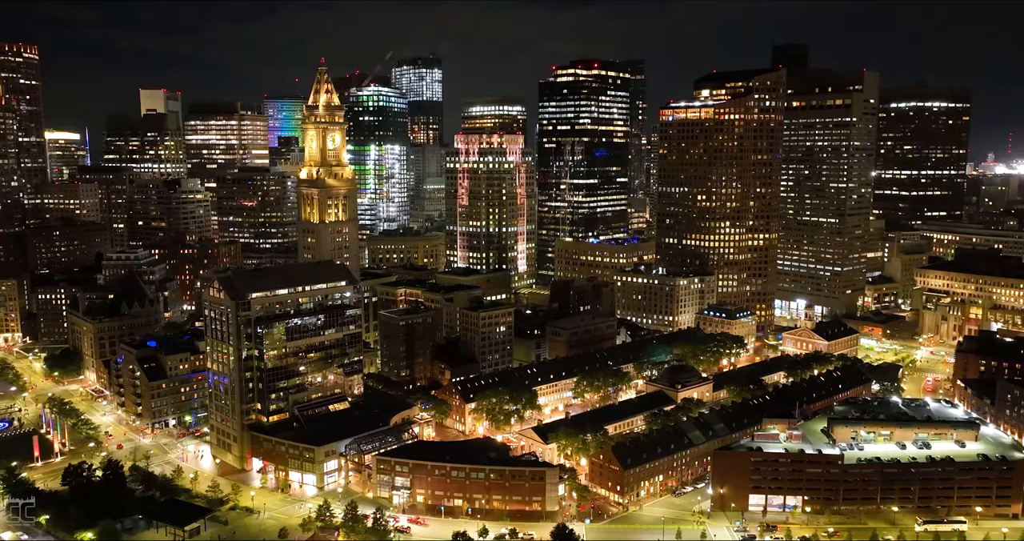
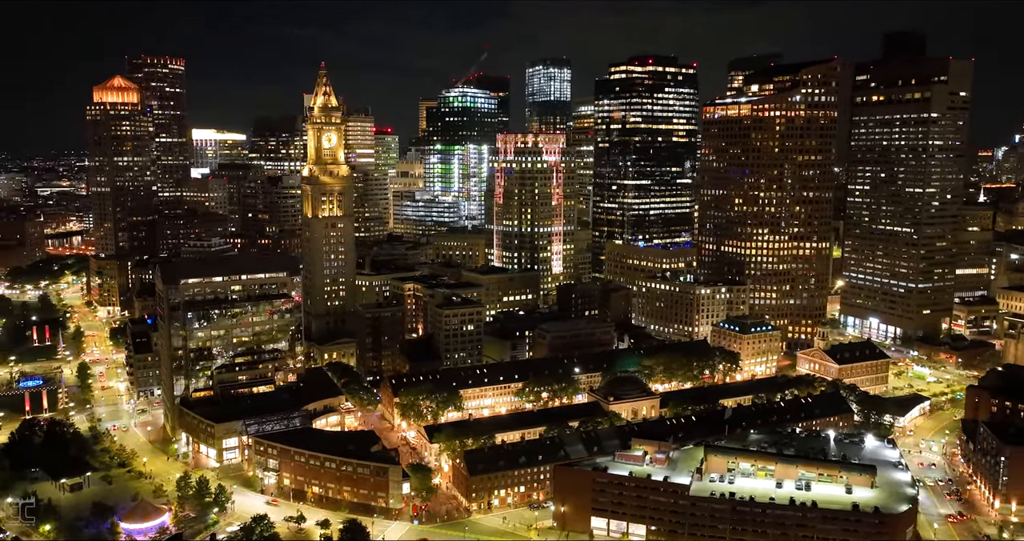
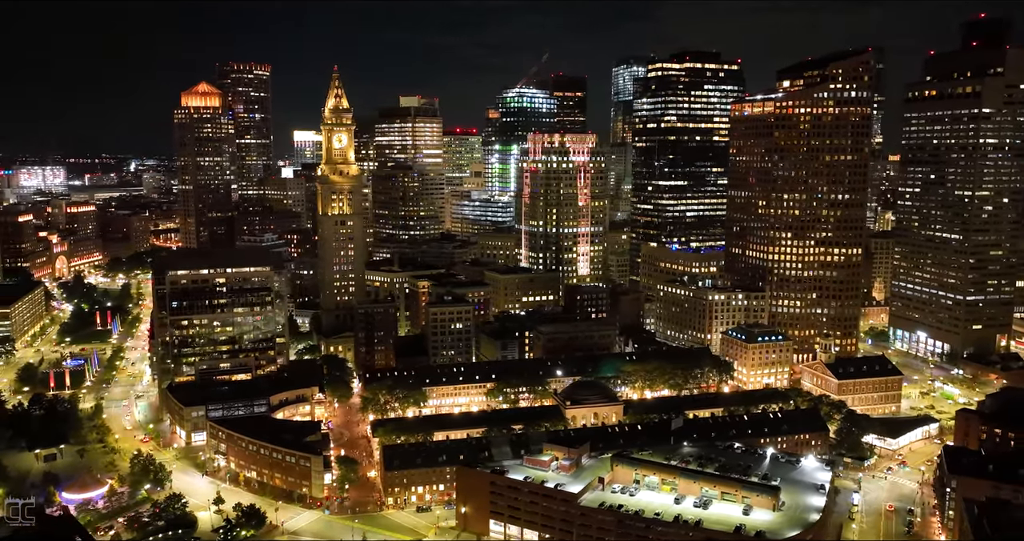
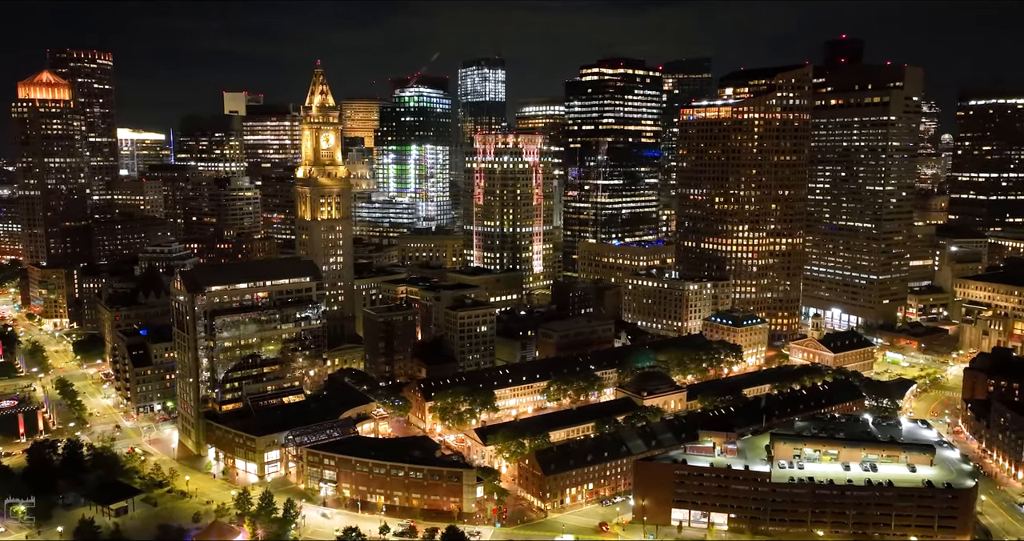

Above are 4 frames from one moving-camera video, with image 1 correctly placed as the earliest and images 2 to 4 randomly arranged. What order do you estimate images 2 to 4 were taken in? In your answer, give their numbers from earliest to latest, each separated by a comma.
4, 2, 3
